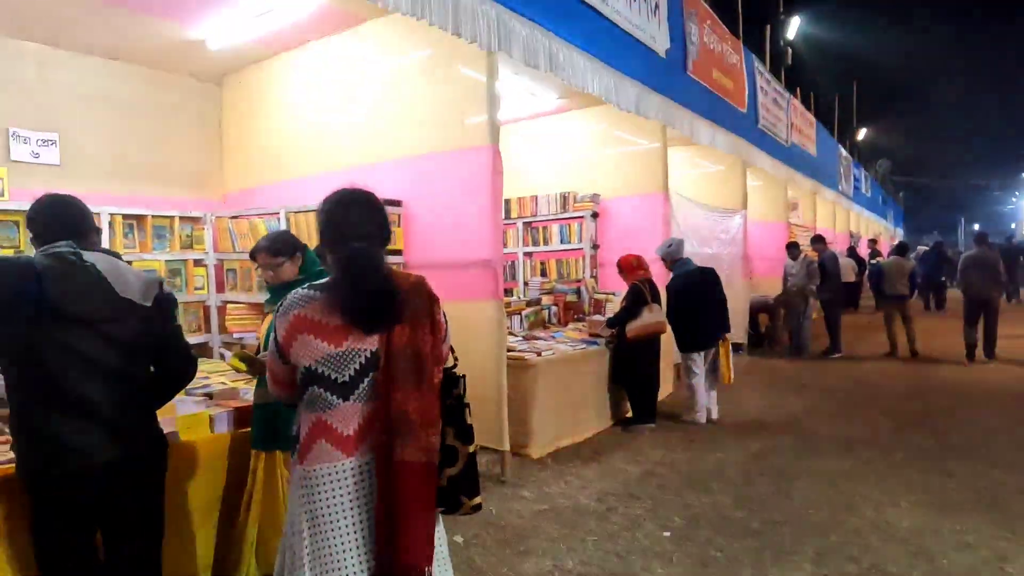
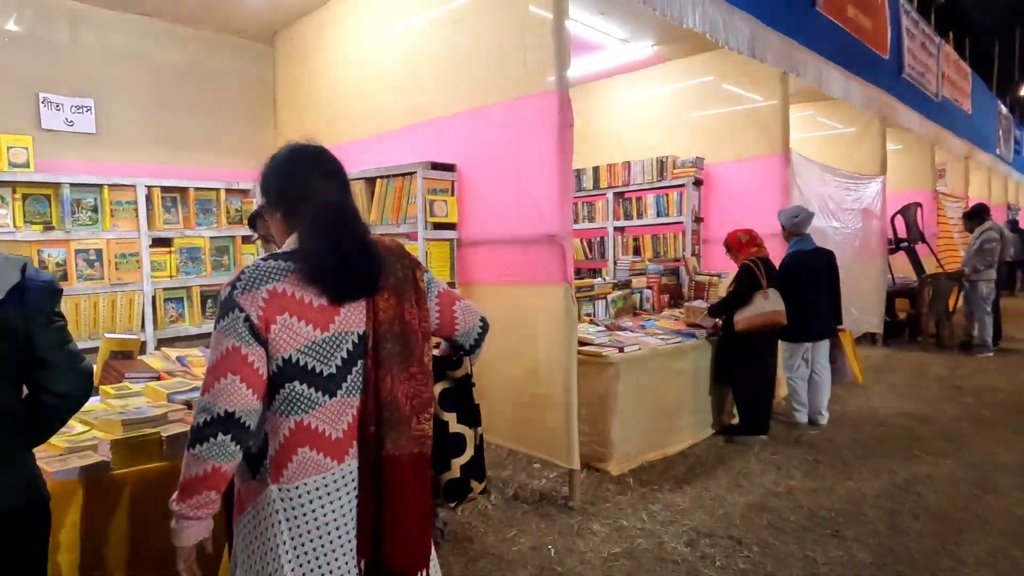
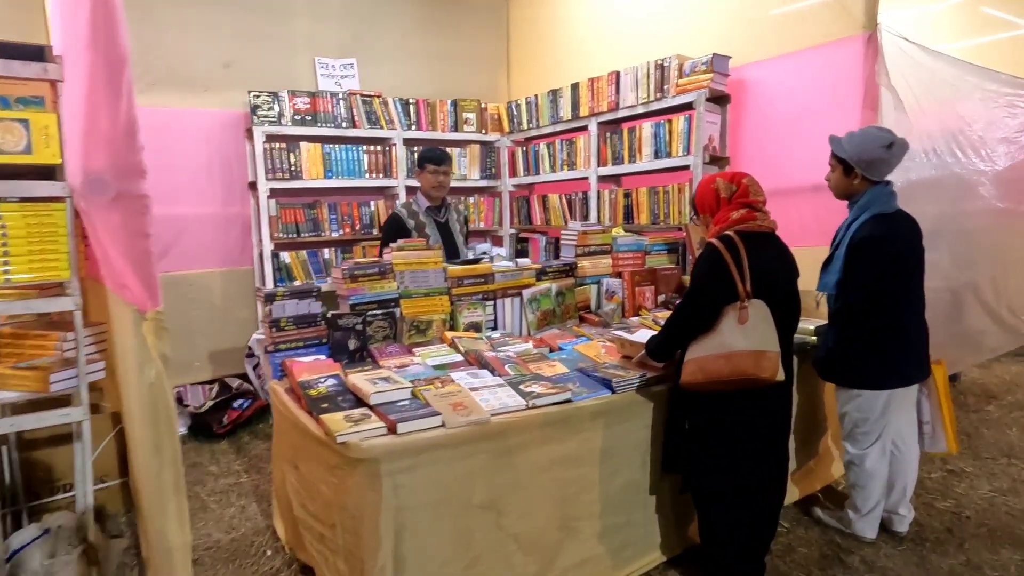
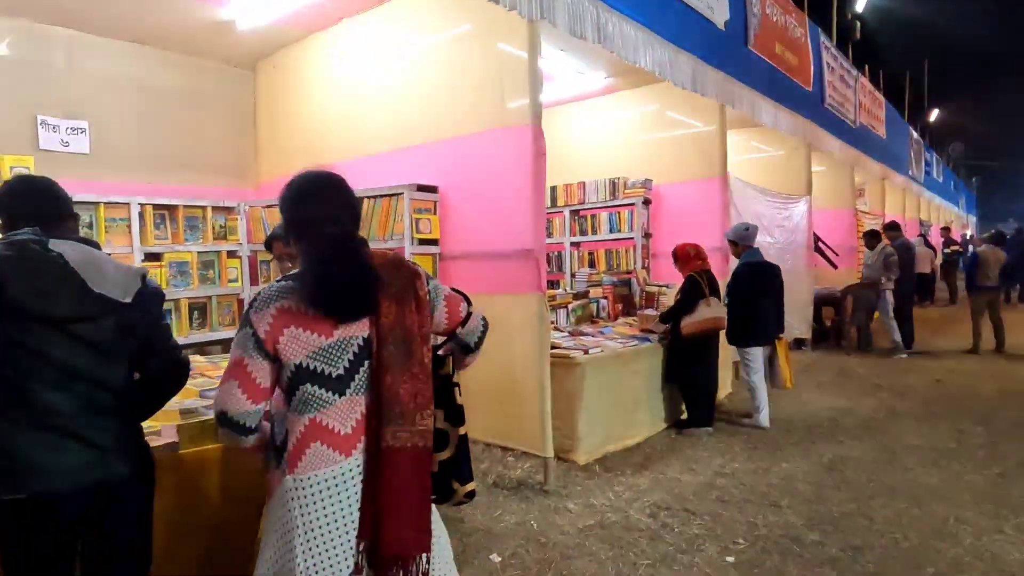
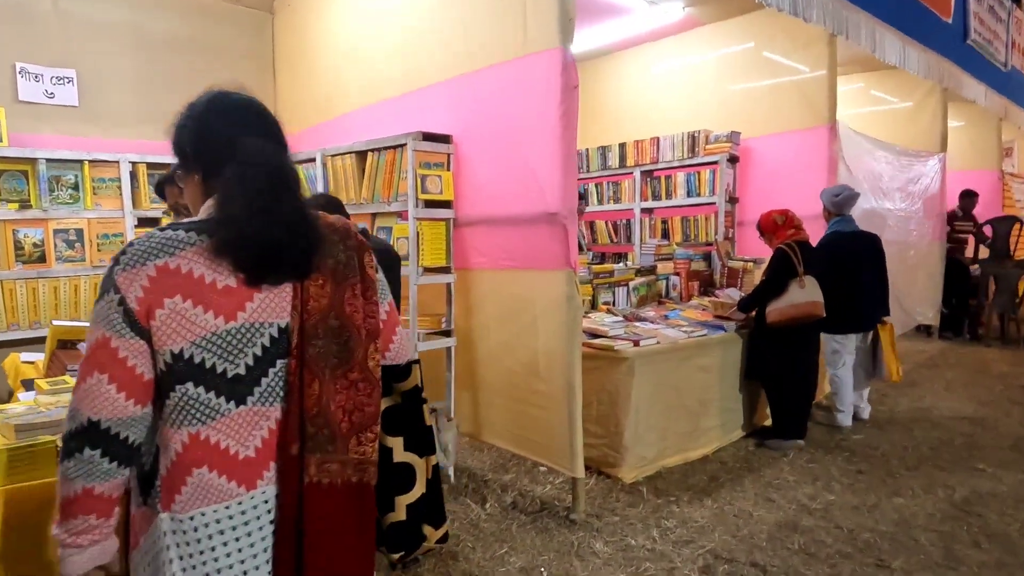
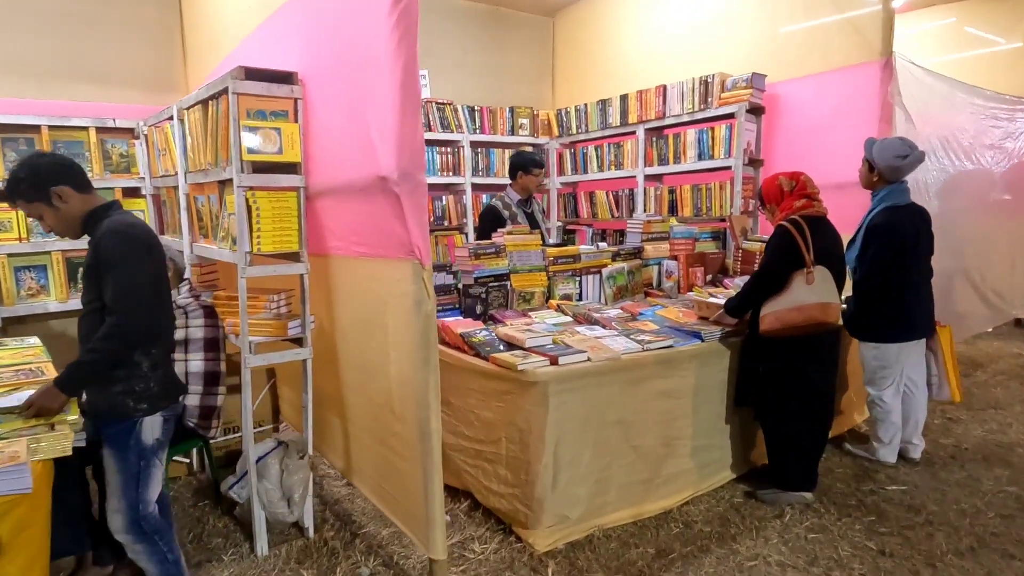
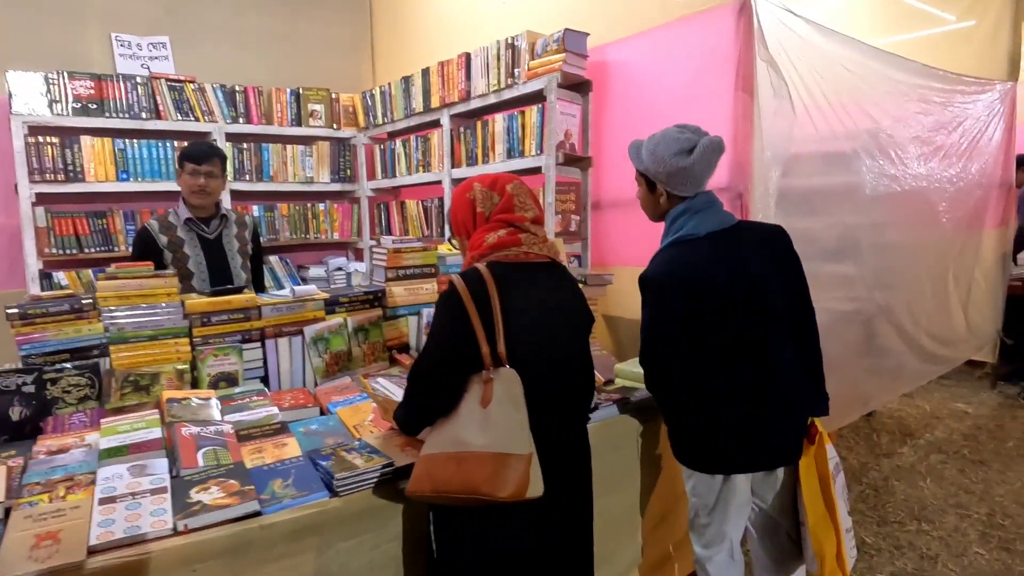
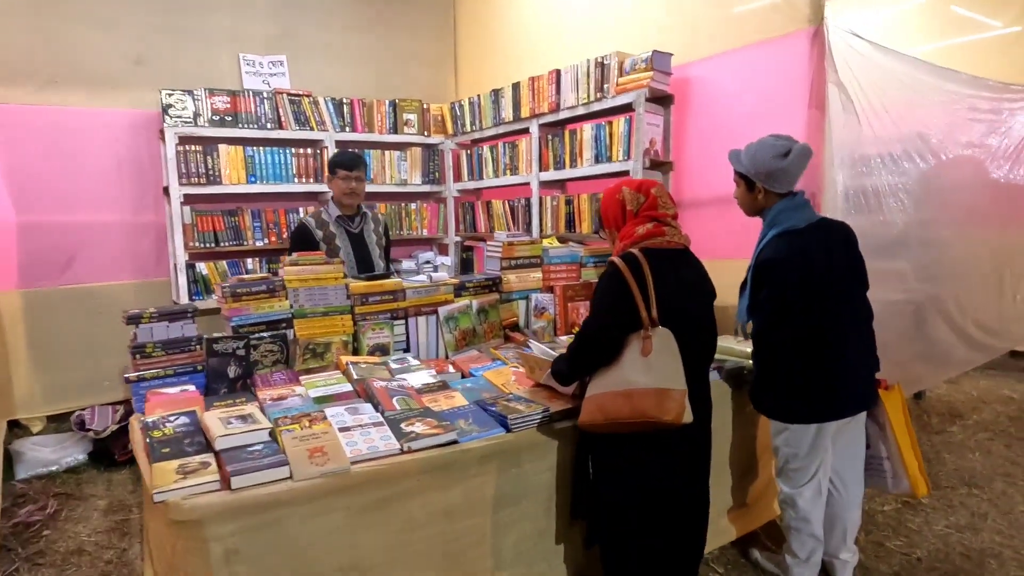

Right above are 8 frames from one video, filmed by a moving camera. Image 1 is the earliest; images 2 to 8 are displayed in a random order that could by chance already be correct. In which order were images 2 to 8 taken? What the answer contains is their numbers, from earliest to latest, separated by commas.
4, 2, 5, 6, 3, 8, 7
